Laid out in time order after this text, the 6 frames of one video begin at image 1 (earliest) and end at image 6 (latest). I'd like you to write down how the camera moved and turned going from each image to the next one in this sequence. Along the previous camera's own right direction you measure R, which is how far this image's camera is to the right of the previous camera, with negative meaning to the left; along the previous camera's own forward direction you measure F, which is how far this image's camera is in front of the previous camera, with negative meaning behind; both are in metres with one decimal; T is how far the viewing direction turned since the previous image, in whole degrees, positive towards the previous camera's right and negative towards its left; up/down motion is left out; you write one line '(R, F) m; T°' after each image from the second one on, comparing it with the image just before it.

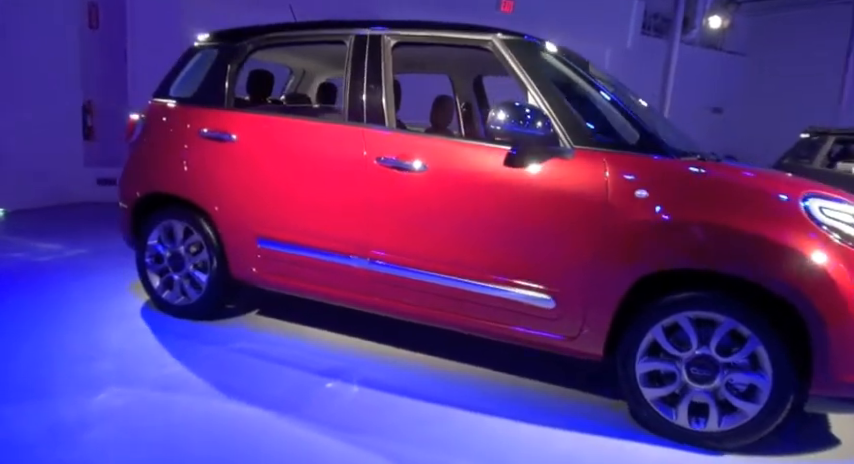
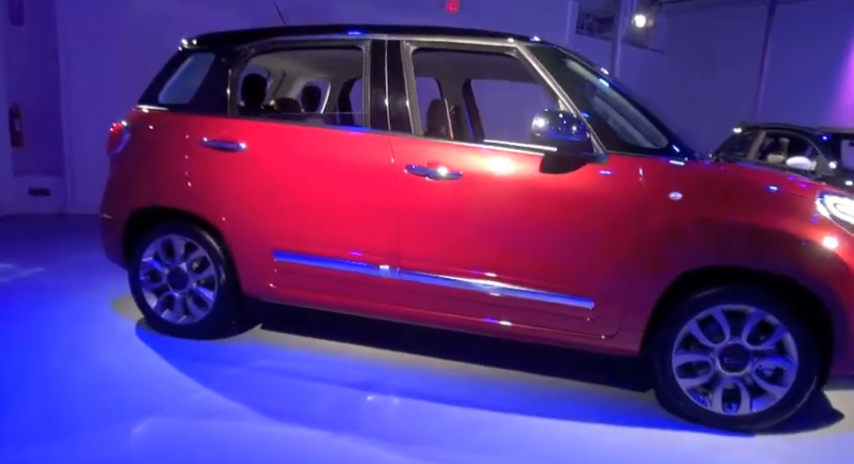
(-0.5, 0.0) m; +7°
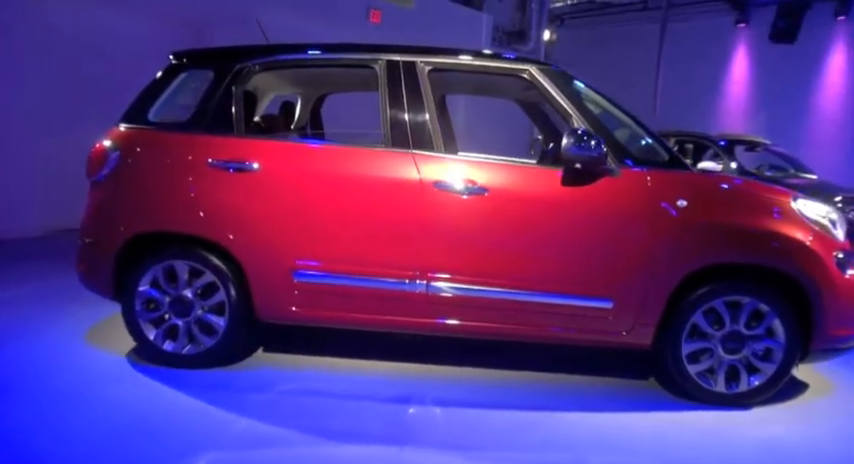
(-0.6, 0.0) m; +10°
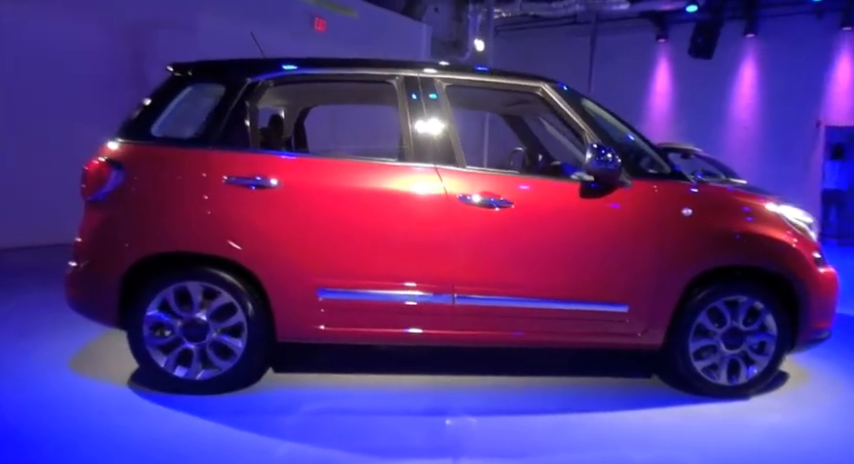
(-0.5, 0.0) m; +8°
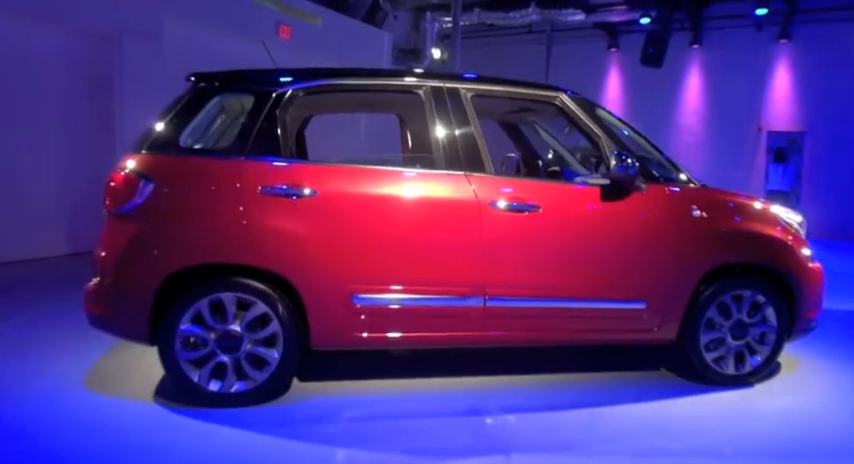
(-0.4, -0.1) m; +5°
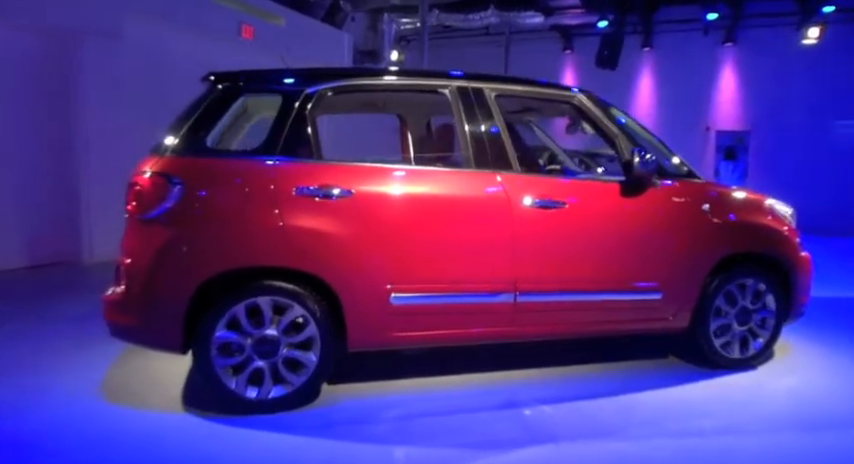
(-0.4, 0.0) m; +5°
